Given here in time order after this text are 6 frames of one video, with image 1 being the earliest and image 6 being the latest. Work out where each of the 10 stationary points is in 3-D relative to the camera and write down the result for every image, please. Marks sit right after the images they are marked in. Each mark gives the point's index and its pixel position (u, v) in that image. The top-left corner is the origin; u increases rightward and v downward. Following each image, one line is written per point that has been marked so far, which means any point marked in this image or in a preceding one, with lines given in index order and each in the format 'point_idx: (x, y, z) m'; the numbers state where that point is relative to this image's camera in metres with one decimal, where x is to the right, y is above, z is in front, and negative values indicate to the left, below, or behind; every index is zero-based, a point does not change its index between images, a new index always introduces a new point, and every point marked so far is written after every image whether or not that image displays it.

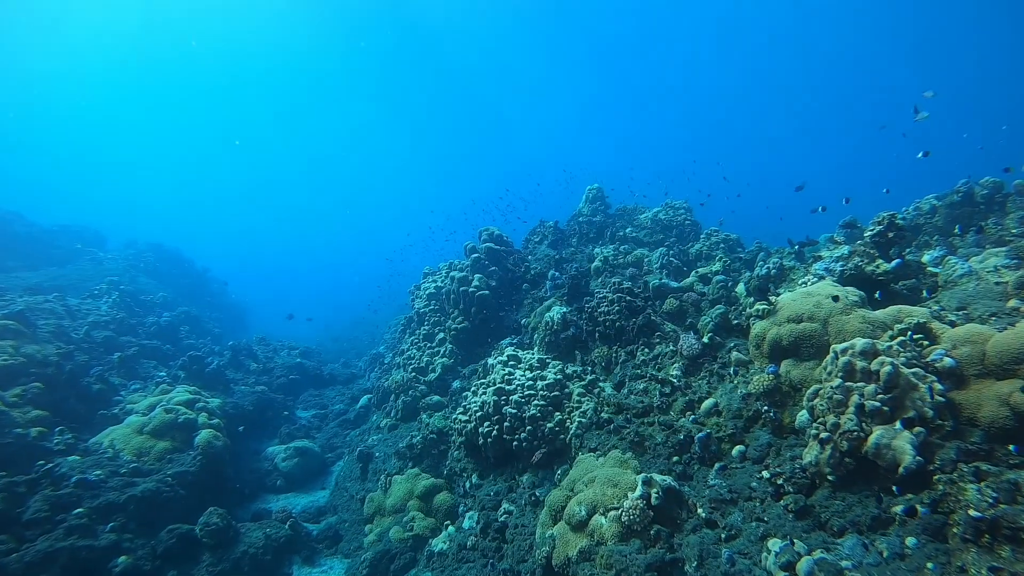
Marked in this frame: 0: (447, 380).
0: (-1.4, -2.0, +14.2) m
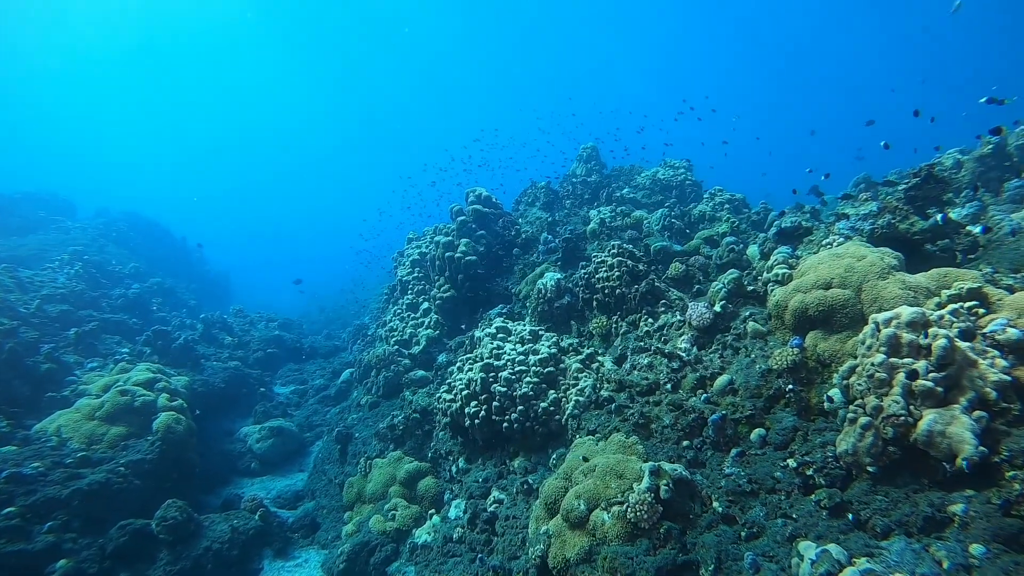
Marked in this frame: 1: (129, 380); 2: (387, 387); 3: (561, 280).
0: (-1.6, -1.3, +13.2) m
1: (-6.7, -1.6, +11.4) m
2: (-2.5, -2.0, +13.0) m
3: (+0.9, +0.1, +11.6) m
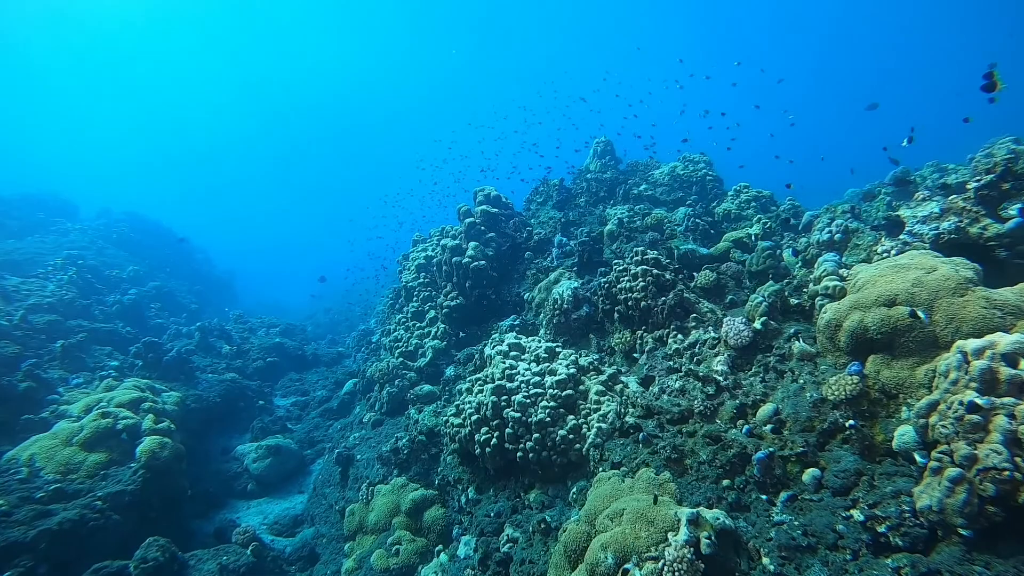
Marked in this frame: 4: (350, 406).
0: (-1.4, -1.5, +12.3) m
1: (-6.5, -1.8, +10.6) m
2: (-2.2, -2.2, +12.2) m
3: (+1.1, 0.0, +10.7) m
4: (-3.6, -2.6, +14.6) m
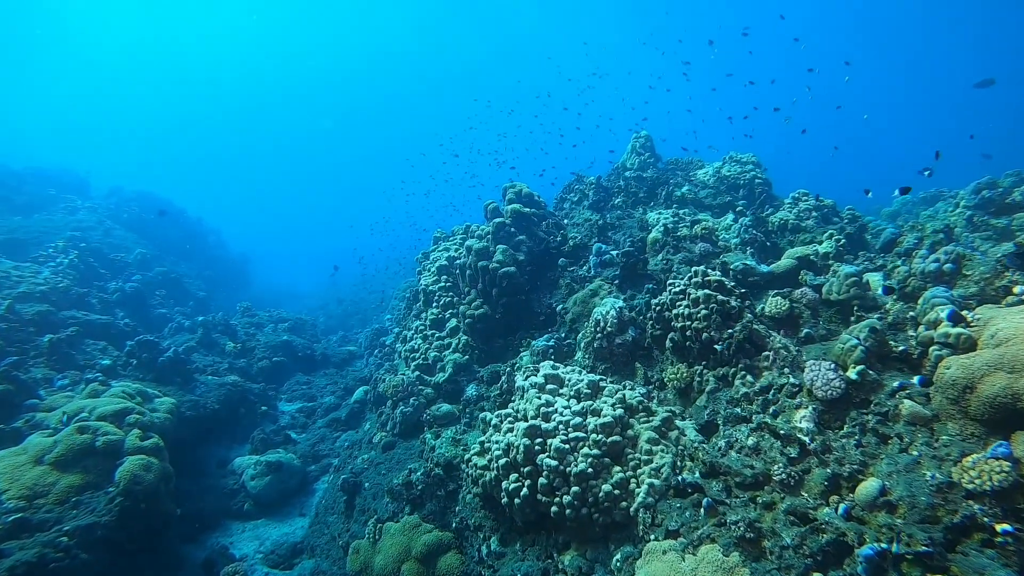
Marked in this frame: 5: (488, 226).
0: (-0.9, -1.6, +11.0) m
1: (-6.1, -1.8, +9.5) m
2: (-1.8, -2.3, +10.9) m
3: (+1.6, -0.3, +9.4) m
4: (-3.1, -2.6, +13.4) m
5: (-0.5, +1.2, +13.0) m
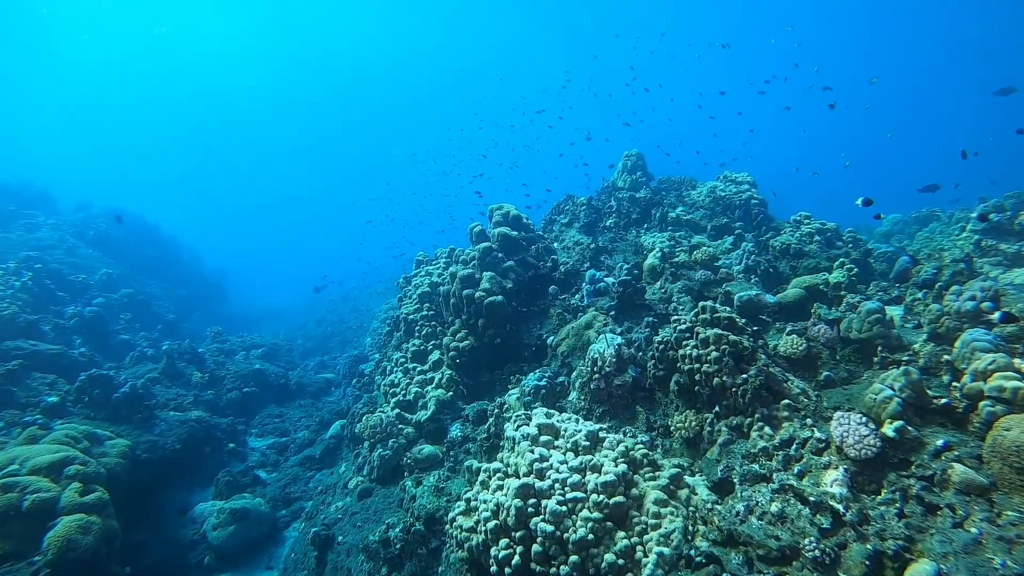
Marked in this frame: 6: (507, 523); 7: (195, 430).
0: (-1.1, -2.1, +10.2) m
1: (-6.2, -2.2, +8.5) m
2: (-2.0, -2.8, +10.0) m
3: (+1.4, -0.7, +8.6) m
4: (-3.4, -3.2, +12.4) m
5: (-0.7, +0.7, +12.2) m
6: (0.0, -2.4, +6.6) m
7: (-5.8, -2.6, +12.0) m
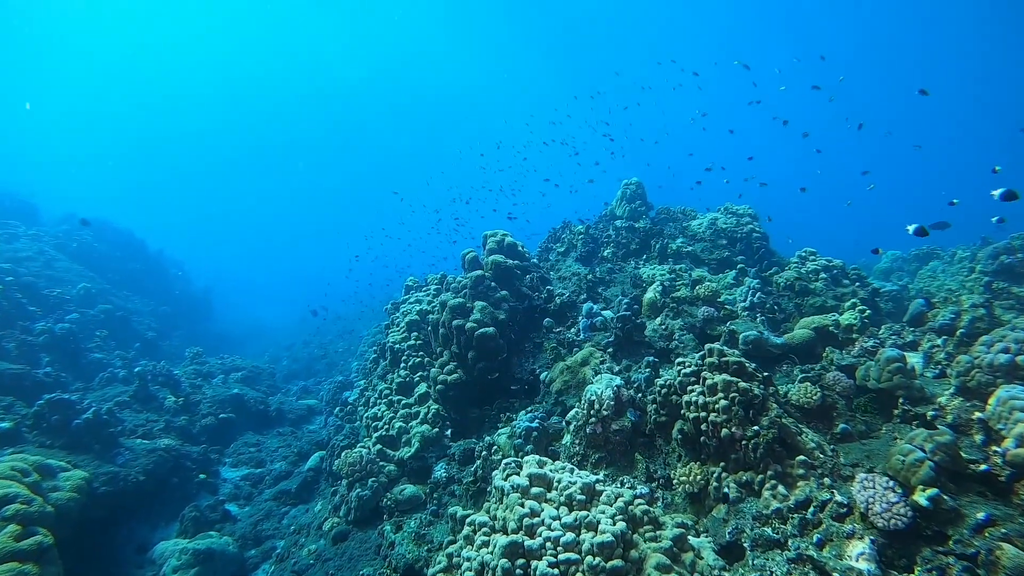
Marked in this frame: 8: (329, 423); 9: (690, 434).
0: (-1.2, -2.5, +9.5) m
1: (-6.4, -2.5, +7.8) m
2: (-2.2, -3.2, +9.3) m
3: (+1.3, -1.2, +8.0) m
4: (-3.6, -3.6, +11.7) m
5: (-0.8, +0.2, +11.7) m
6: (-0.2, -2.7, +5.9) m
7: (-6.0, -3.0, +11.3) m
8: (-4.0, -2.9, +14.2) m
9: (+1.9, -1.5, +6.9) m
